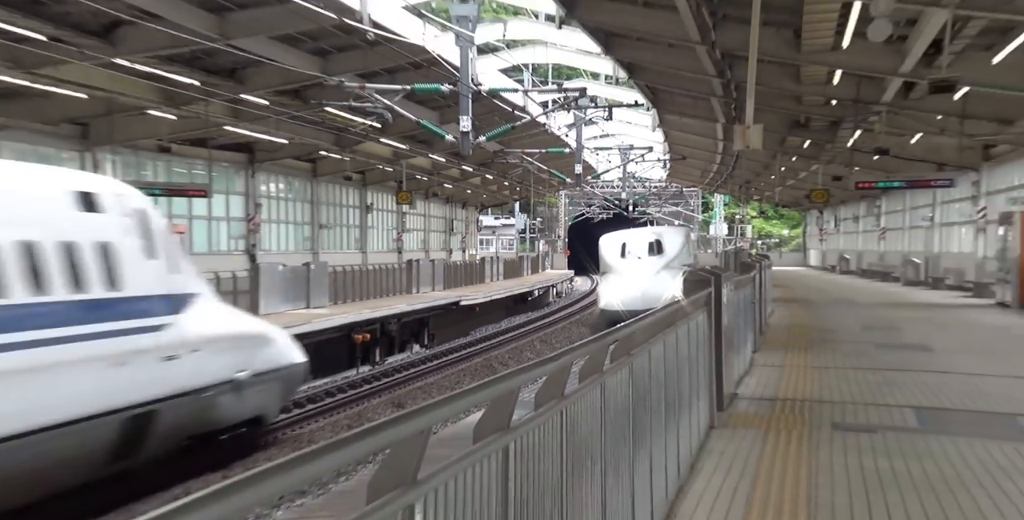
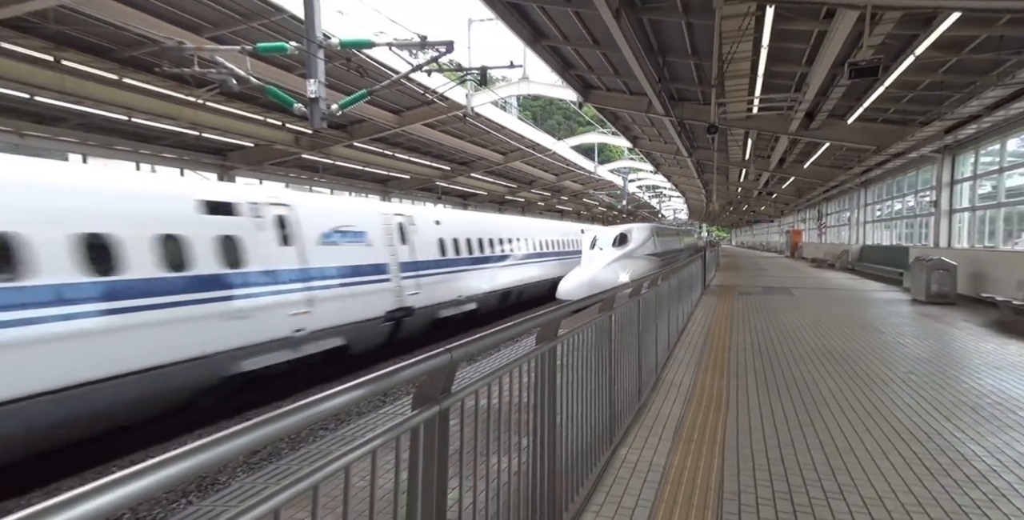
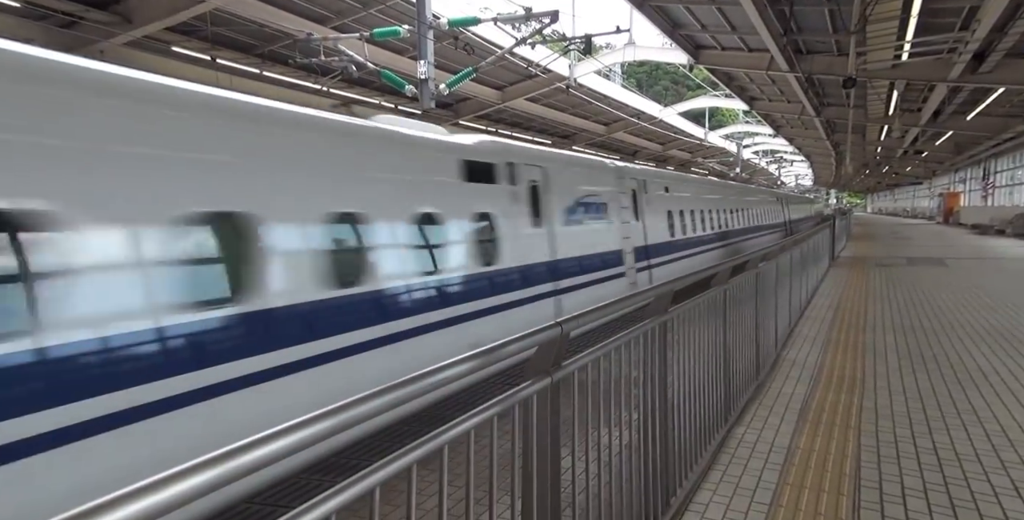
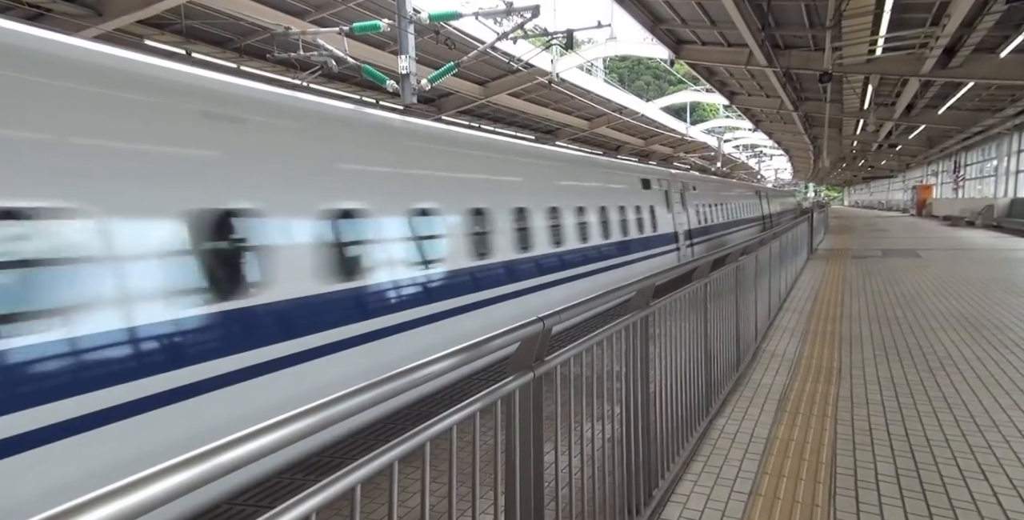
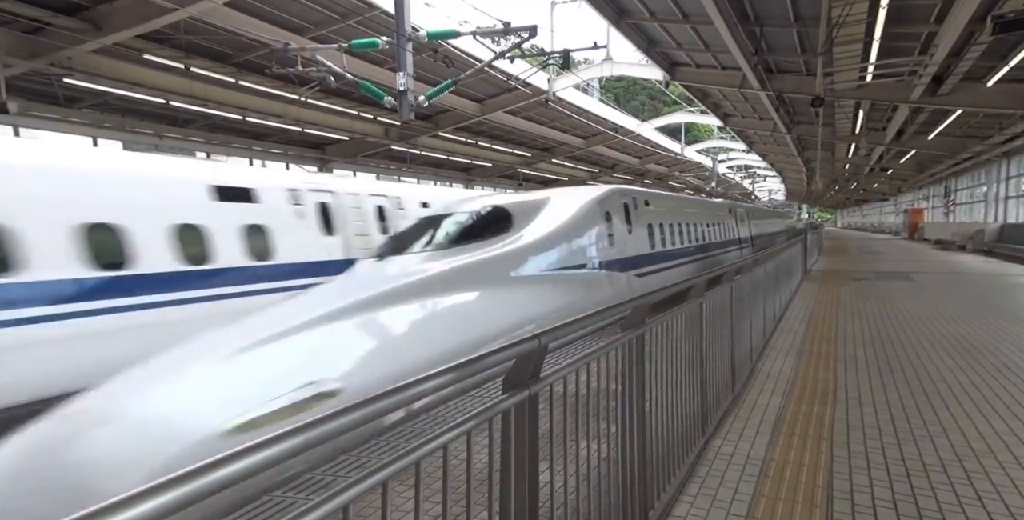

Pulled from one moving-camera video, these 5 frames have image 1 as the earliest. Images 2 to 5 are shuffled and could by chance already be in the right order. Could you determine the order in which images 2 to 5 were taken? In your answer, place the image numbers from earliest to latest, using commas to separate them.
2, 5, 3, 4
